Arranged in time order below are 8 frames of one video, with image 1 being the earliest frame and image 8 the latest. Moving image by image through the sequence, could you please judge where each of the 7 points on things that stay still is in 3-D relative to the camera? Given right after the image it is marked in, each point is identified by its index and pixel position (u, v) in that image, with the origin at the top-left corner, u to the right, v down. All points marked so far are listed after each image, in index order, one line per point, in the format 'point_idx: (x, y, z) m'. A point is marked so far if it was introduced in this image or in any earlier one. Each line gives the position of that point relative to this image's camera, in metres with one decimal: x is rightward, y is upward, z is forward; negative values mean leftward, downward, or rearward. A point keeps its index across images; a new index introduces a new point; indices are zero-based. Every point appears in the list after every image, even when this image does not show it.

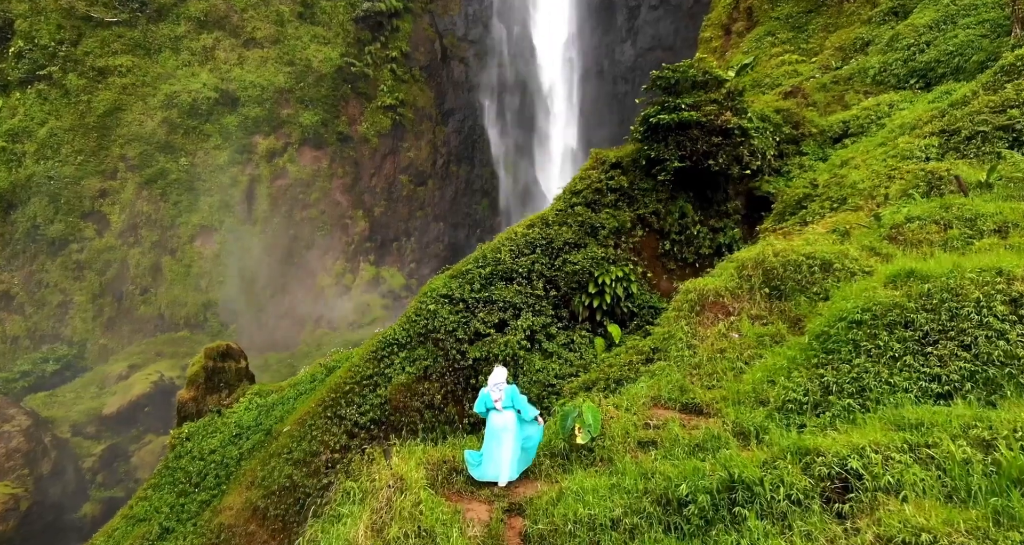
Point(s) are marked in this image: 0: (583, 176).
0: (+1.1, +1.5, +10.6) m
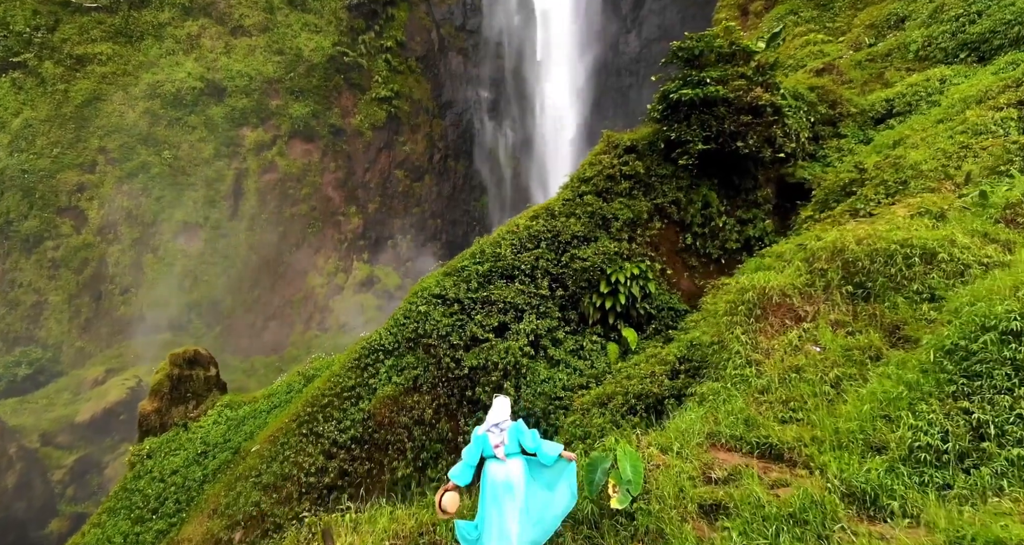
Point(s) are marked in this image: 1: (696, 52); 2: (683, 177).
0: (+1.1, +1.5, +9.4) m
1: (+2.4, +2.9, +9.0) m
2: (+2.3, +1.3, +9.1) m
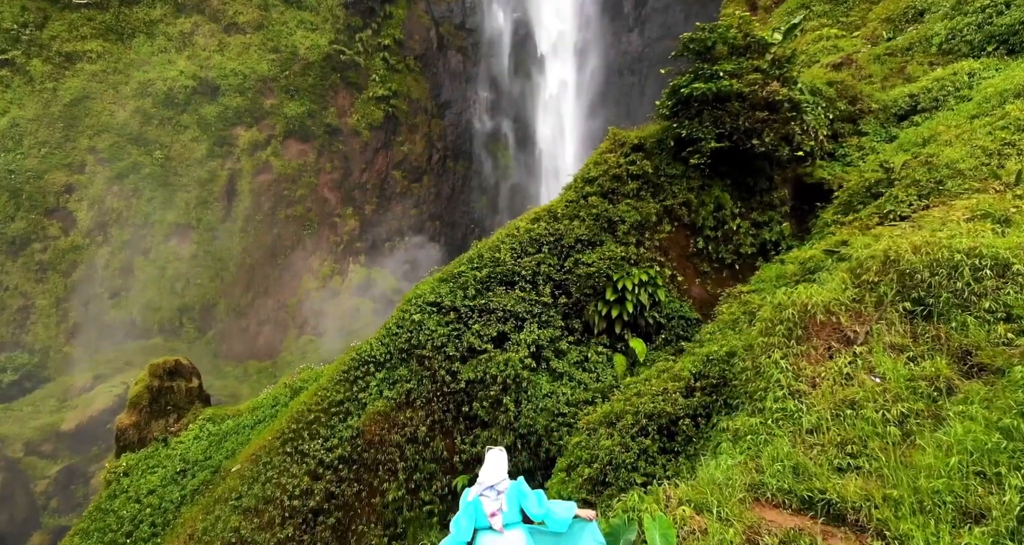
0: (+1.1, +1.5, +8.9) m
1: (+2.4, +2.8, +8.5) m
2: (+2.3, +1.2, +8.6) m
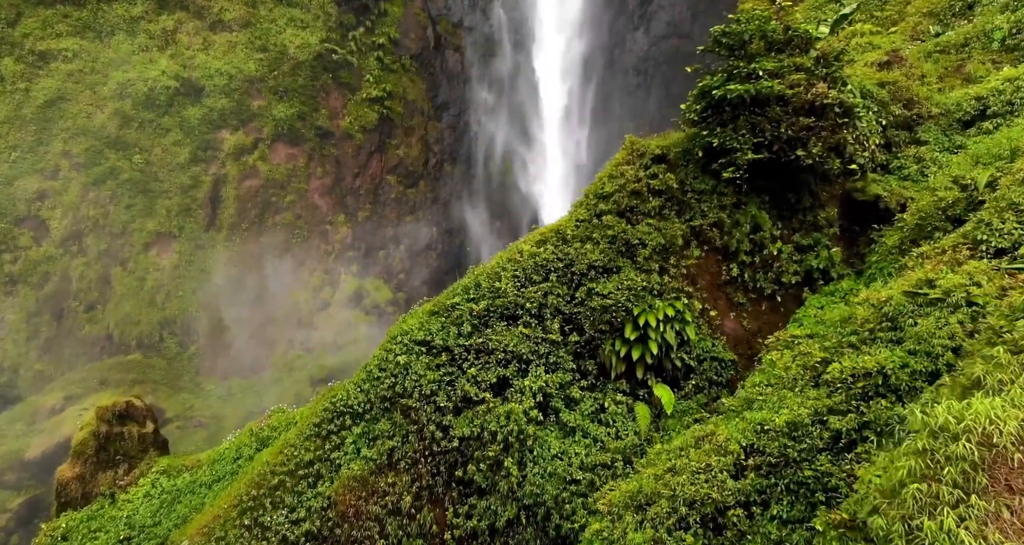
0: (+1.1, +1.1, +7.7) m
1: (+2.4, +2.5, +7.3) m
2: (+2.3, +0.8, +7.4) m
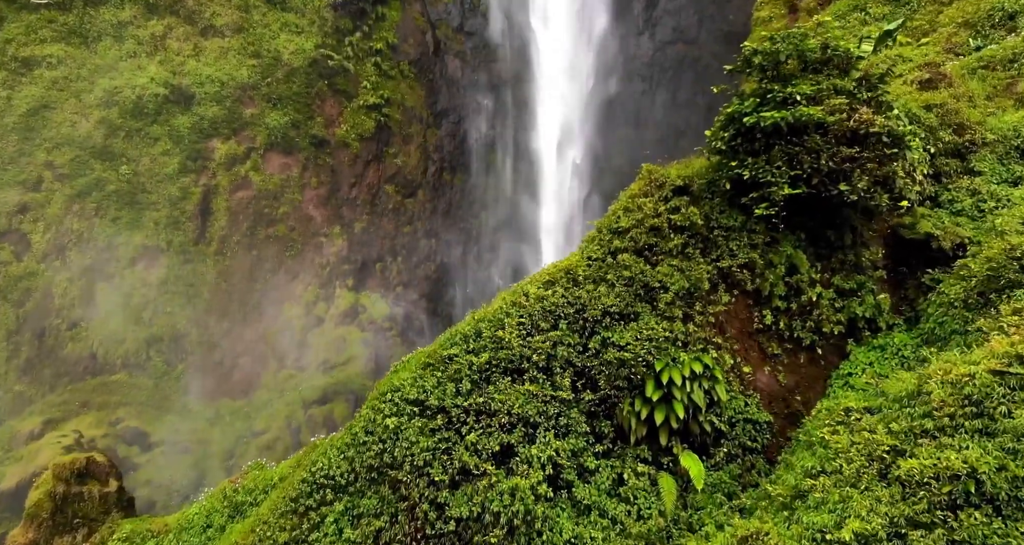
0: (+1.2, +0.7, +6.9) m
1: (+2.5, +2.0, +6.5) m
2: (+2.4, +0.4, +6.6) m
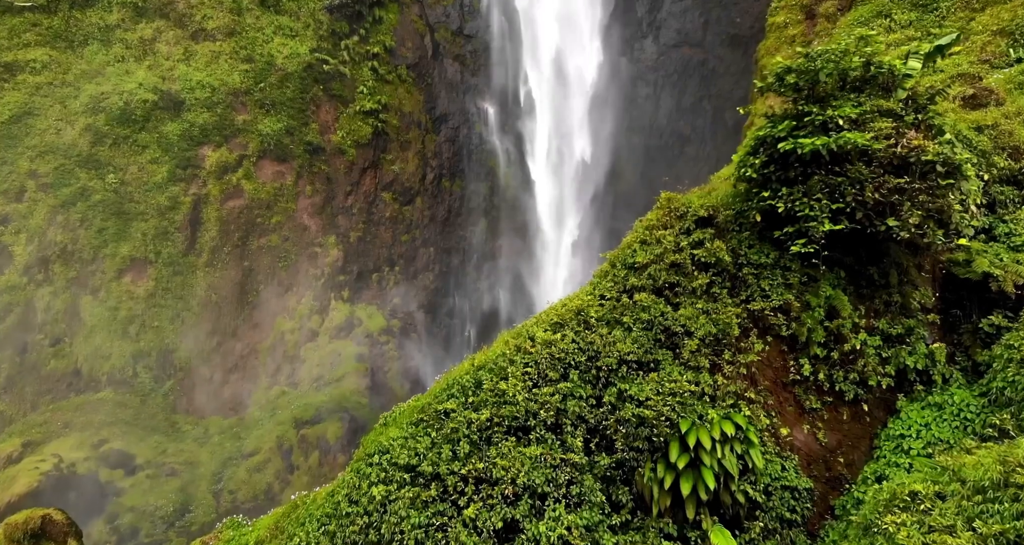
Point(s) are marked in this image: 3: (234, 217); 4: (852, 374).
0: (+1.2, +0.3, +6.2) m
1: (+2.5, +1.6, +5.7) m
2: (+2.4, 0.0, +5.8) m
3: (-7.8, +1.5, +18.8) m
4: (+2.8, -0.9, +5.6) m
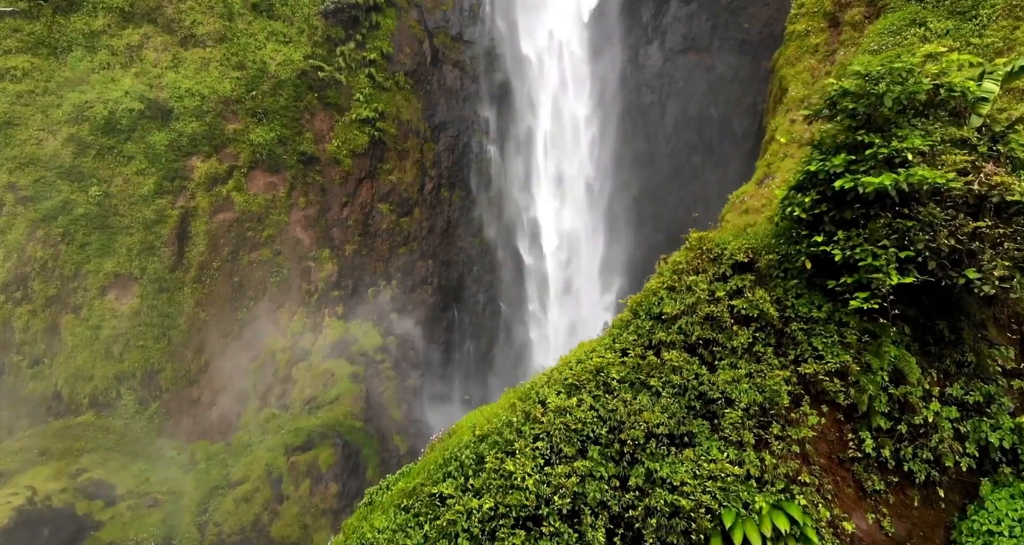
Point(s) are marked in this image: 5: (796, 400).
0: (+1.3, -0.1, +5.3) m
1: (+2.6, +1.2, +4.9) m
2: (+2.5, -0.4, +5.0) m
3: (-7.7, +1.0, +17.9) m
4: (+2.9, -1.3, +4.8) m
5: (+2.0, -0.9, +4.9) m
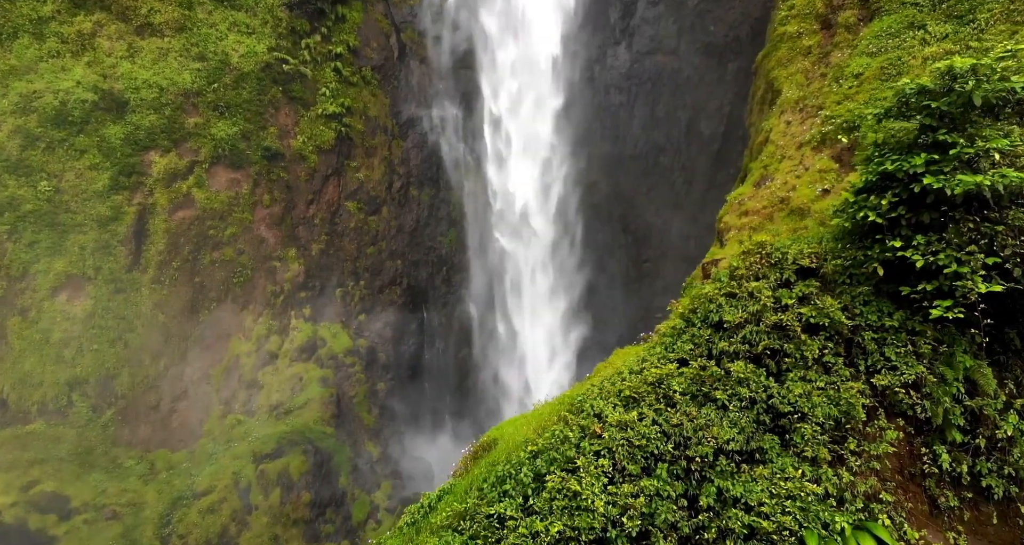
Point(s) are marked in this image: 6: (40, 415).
0: (+1.7, -0.1, +5.0) m
1: (+3.0, +1.2, +4.7) m
2: (+2.9, -0.4, +4.8) m
3: (-8.2, +1.0, +17.0) m
4: (+3.3, -1.3, +4.6) m
5: (+2.4, -1.0, +4.7) m
6: (-10.5, -3.4, +15.1) m
